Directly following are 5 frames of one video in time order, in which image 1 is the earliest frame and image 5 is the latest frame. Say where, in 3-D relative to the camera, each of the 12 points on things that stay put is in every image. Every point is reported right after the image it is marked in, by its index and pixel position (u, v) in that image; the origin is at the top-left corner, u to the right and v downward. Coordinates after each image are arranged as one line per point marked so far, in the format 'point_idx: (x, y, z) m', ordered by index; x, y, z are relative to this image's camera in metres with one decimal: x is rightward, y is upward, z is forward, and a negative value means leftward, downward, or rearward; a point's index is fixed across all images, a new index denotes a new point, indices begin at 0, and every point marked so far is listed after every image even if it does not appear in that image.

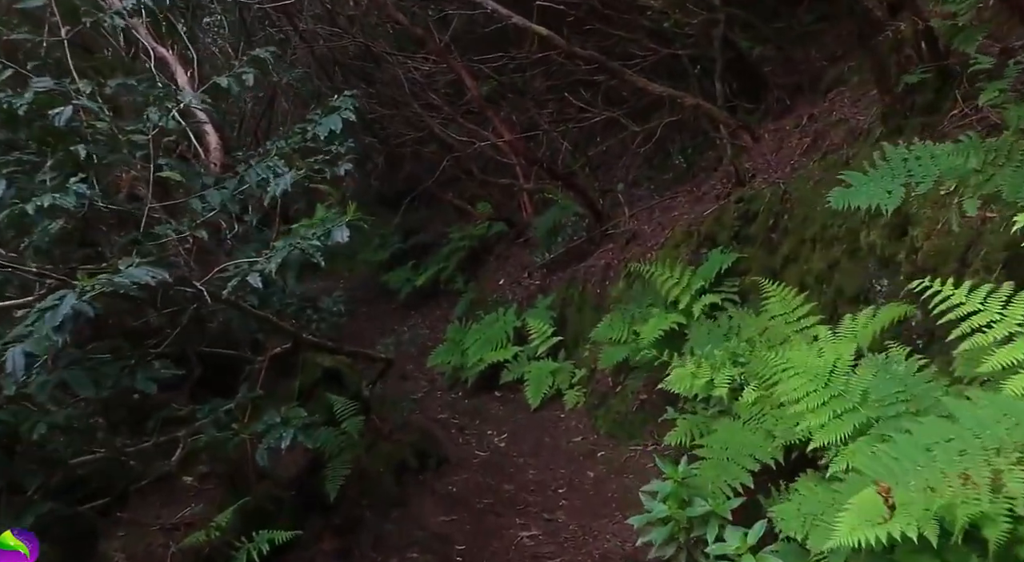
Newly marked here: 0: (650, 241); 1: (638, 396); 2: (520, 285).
0: (+1.4, +0.4, +9.0) m
1: (+1.0, -1.0, +7.5) m
2: (+0.1, -0.1, +11.8) m
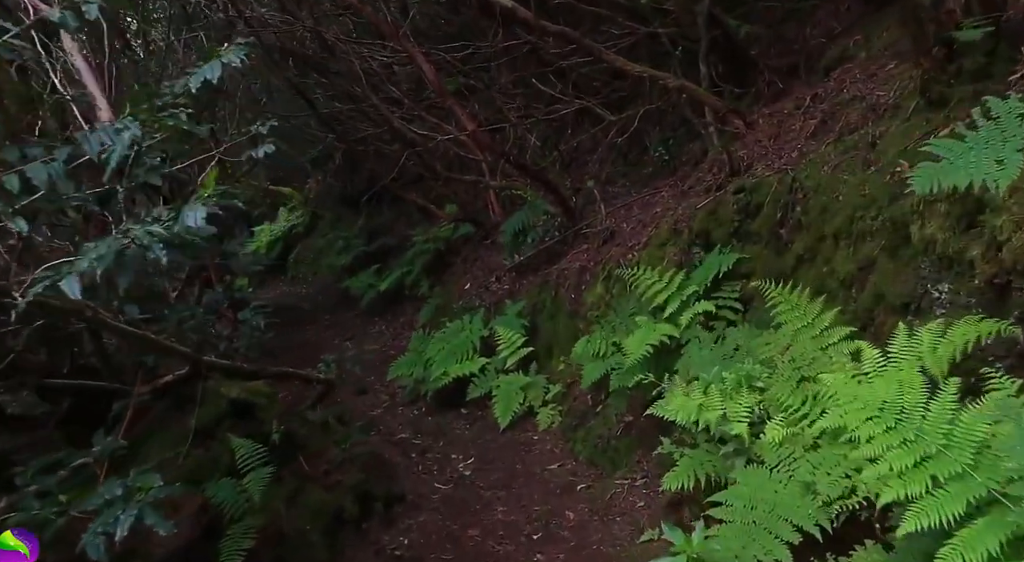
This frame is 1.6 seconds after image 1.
0: (+1.1, +0.4, +8.1) m
1: (+0.8, -1.0, +6.5) m
2: (-0.3, -0.1, +10.8) m
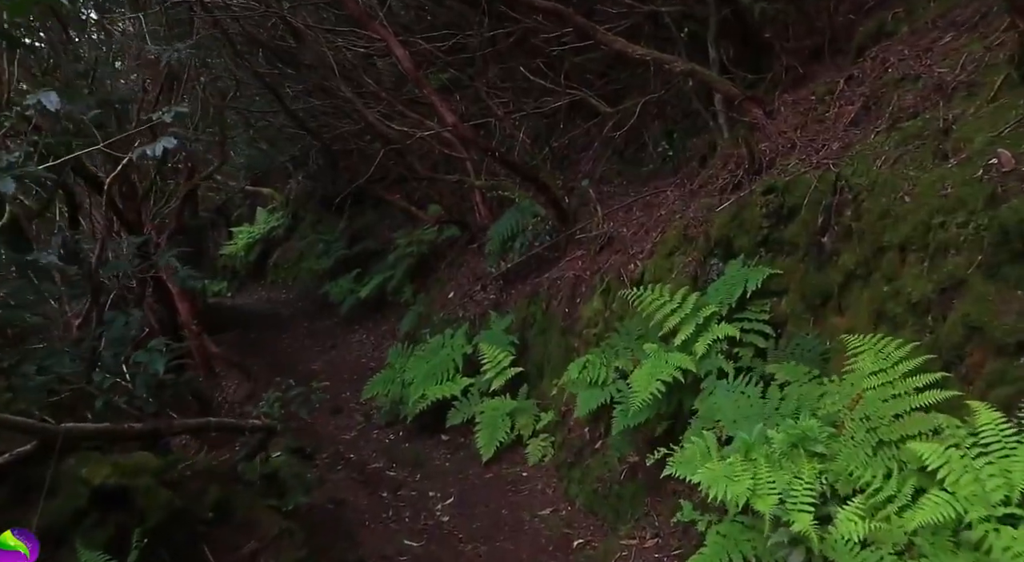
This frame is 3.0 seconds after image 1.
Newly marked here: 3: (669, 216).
0: (+0.9, +0.3, +7.1) m
1: (+0.7, -1.1, +5.5) m
2: (-0.4, -0.2, +9.8) m
3: (+1.2, +0.5, +6.9) m
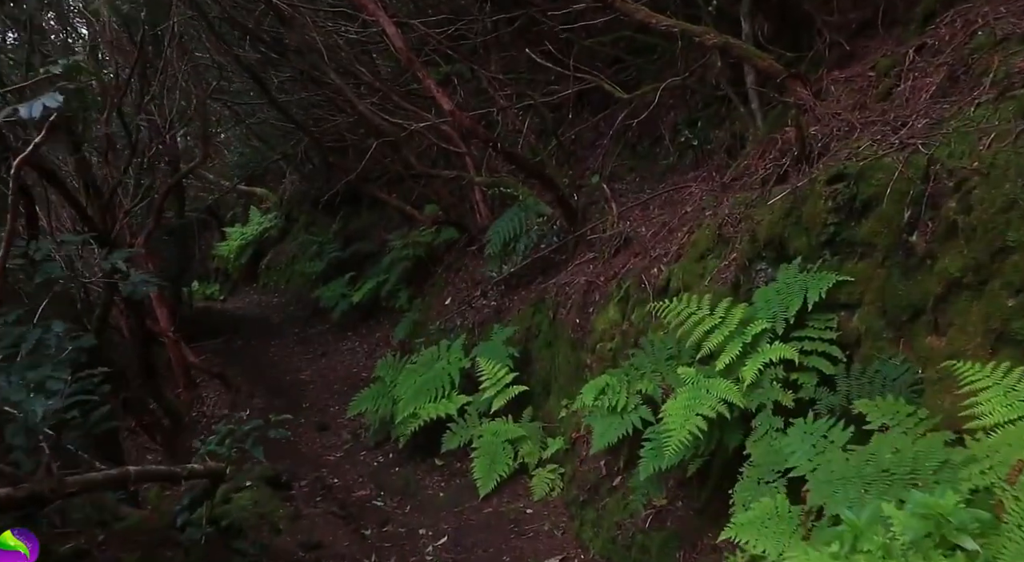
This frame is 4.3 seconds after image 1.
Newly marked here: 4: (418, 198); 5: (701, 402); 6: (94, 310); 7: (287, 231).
0: (+1.0, +0.2, +6.2) m
1: (+0.7, -1.1, +4.6) m
2: (-0.4, -0.3, +8.9) m
3: (+1.2, +0.4, +6.0) m
4: (-1.4, +1.2, +13.2) m
5: (+0.8, -0.5, +3.9) m
6: (-3.1, -0.2, +6.7) m
7: (-4.0, +0.9, +16.0) m
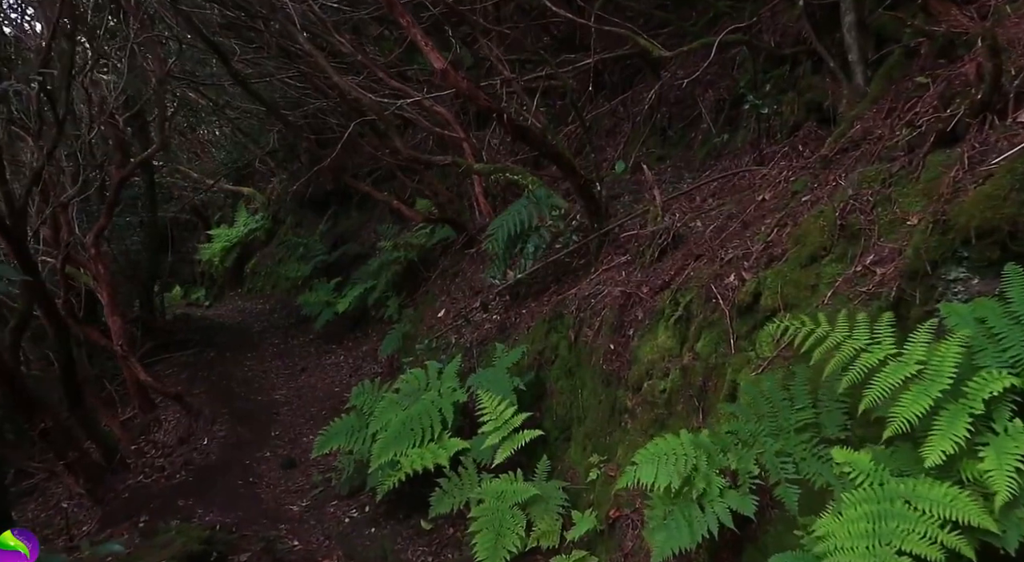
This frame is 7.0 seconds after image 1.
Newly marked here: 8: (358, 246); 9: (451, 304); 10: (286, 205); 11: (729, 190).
0: (+1.0, +0.2, +4.4) m
1: (+0.8, -1.2, +2.8) m
2: (-0.4, -0.3, +7.1) m
3: (+1.3, +0.4, +4.2) m
4: (-1.3, +1.1, +11.5) m
5: (+0.9, -0.6, +2.1) m
6: (-3.0, -0.2, +5.0) m
7: (-3.9, +0.8, +14.2) m
8: (-2.0, +0.4, +11.7) m
9: (-0.6, -0.2, +8.3) m
10: (-3.5, +1.2, +13.9) m
11: (+1.3, +0.6, +5.7) m
